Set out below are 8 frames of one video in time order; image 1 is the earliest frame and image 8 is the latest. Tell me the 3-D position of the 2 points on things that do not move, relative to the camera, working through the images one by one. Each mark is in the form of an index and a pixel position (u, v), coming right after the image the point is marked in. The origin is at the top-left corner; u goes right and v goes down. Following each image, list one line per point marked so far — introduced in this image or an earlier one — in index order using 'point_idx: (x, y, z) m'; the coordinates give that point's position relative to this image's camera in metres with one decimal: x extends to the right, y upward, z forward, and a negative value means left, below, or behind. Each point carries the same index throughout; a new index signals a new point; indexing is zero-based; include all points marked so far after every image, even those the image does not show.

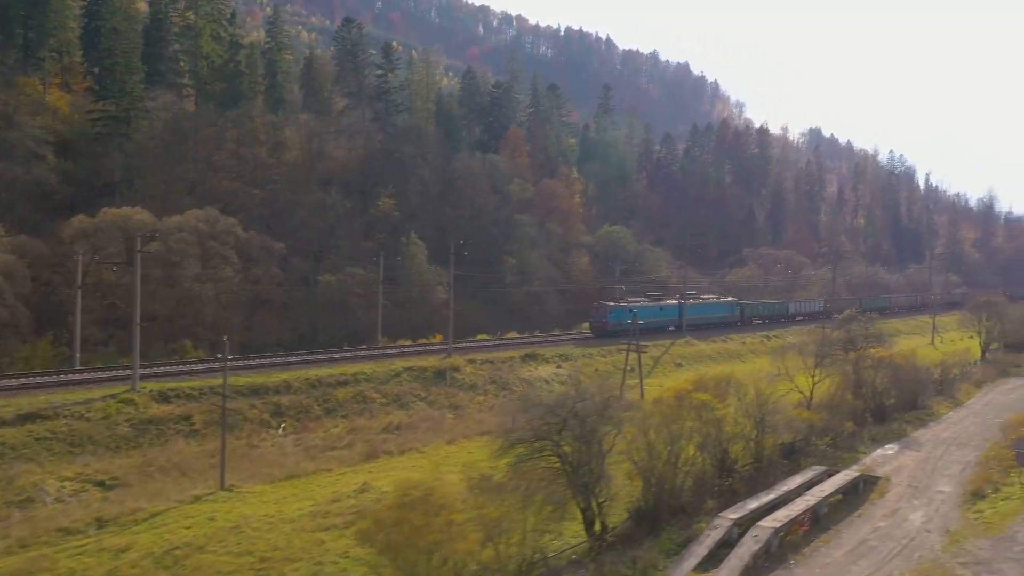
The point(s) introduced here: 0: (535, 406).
0: (+0.5, -2.4, +16.0) m
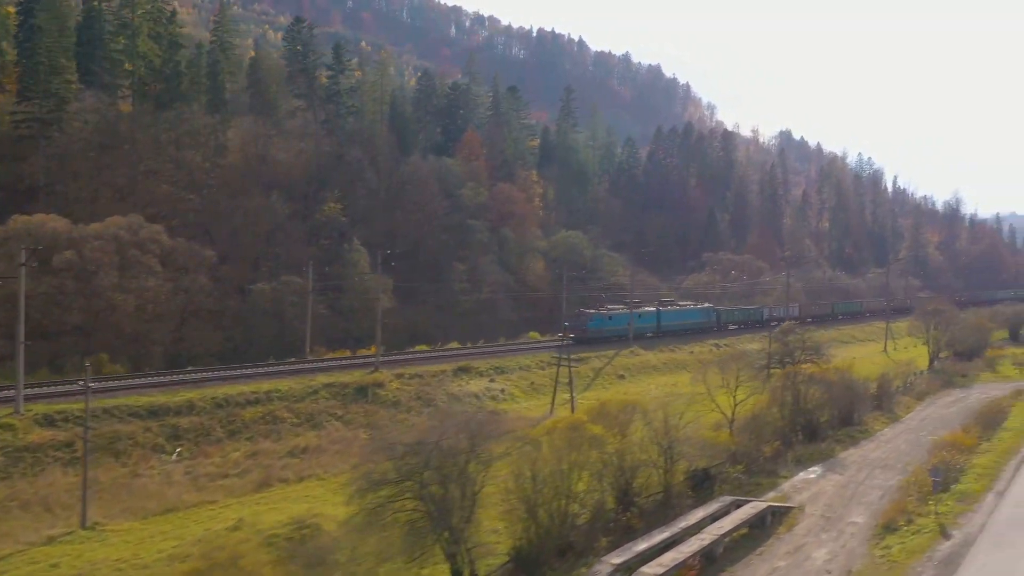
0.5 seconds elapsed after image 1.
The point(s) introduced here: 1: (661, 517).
0: (-2.1, -2.9, +14.6) m
1: (+3.7, -5.7, +19.4) m
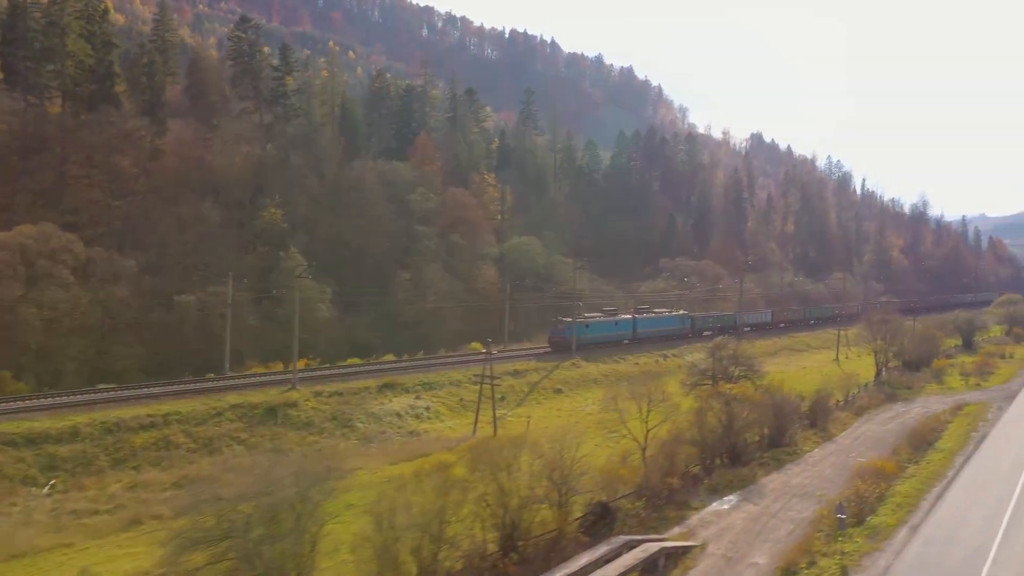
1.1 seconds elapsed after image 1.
0: (-4.8, -3.5, +13.1) m
1: (+0.9, -6.2, +18.1) m
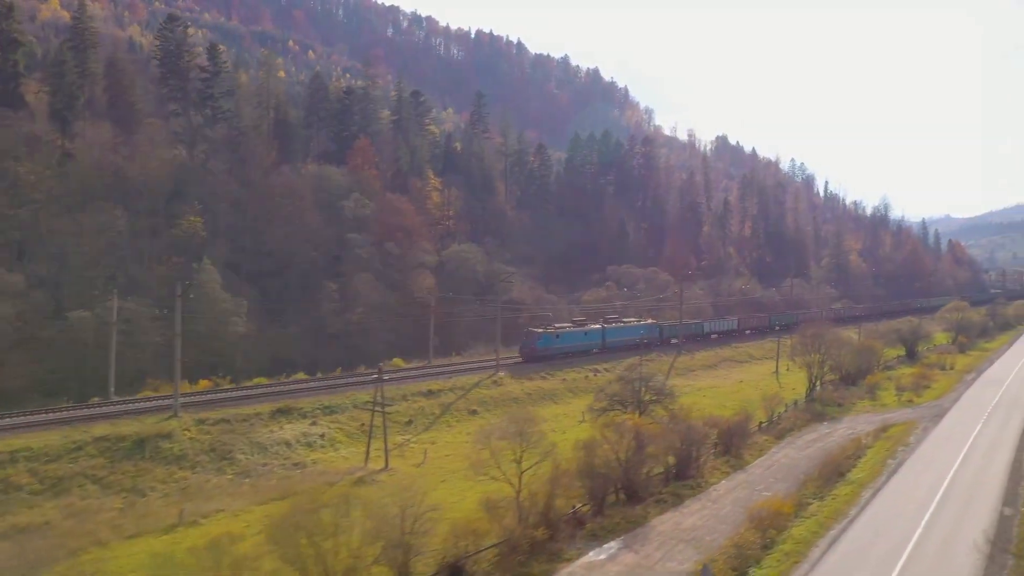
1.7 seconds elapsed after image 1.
0: (-8.1, -4.2, +10.9) m
1: (-2.6, -7.0, +16.0) m
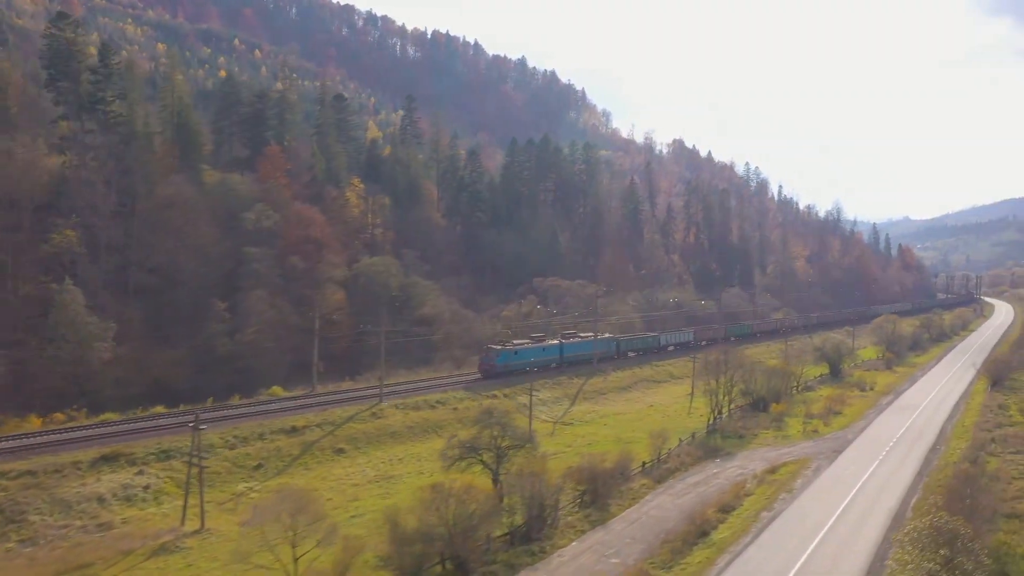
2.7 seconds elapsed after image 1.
0: (-12.9, -5.5, +7.4) m
1: (-7.6, -8.2, +12.8) m
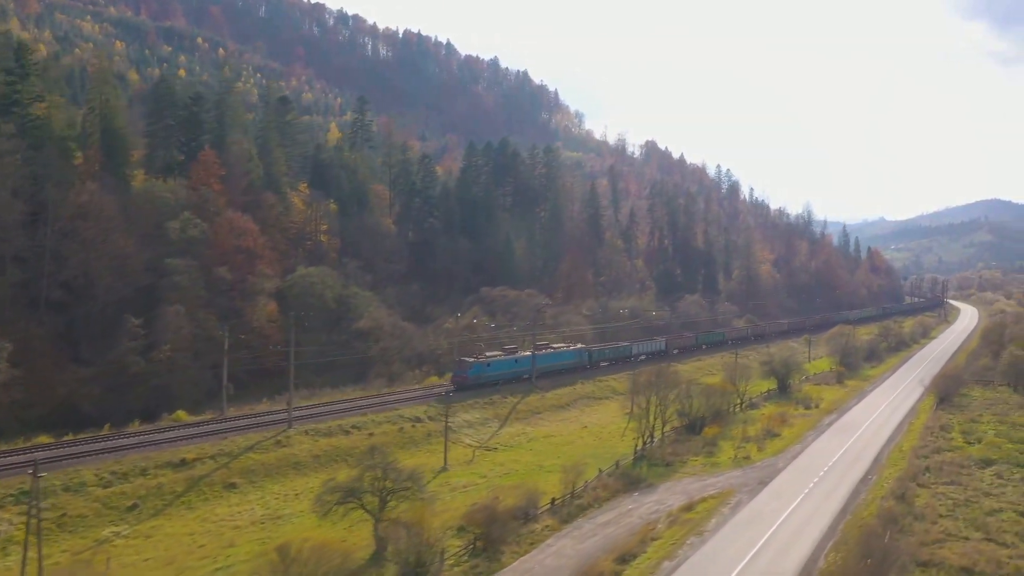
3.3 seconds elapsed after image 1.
0: (-16.2, -6.4, +4.8) m
1: (-11.0, -9.2, +10.3) m
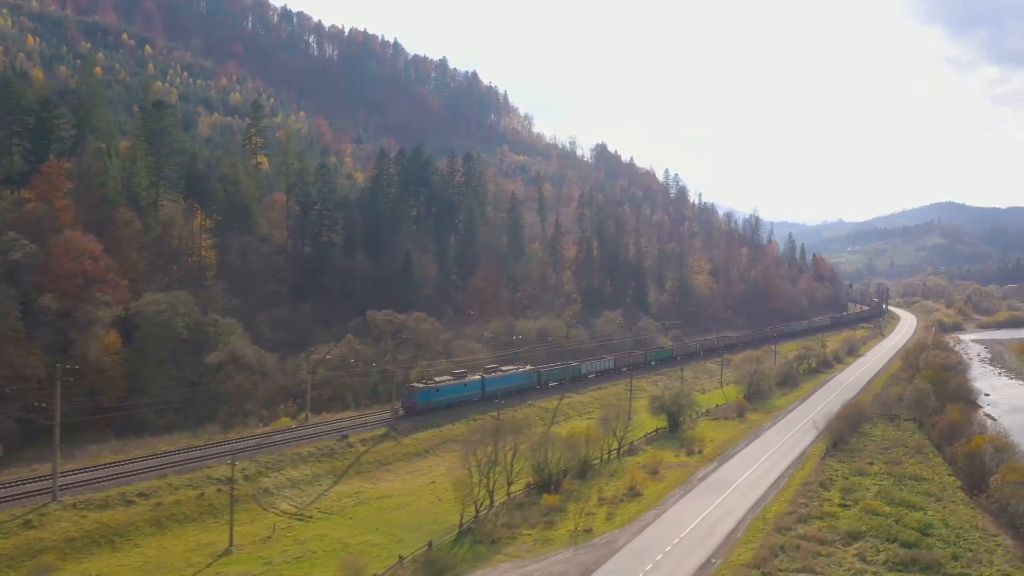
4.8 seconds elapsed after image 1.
0: (-23.0, -8.4, -1.3) m
1: (-18.1, -11.2, +4.4) m
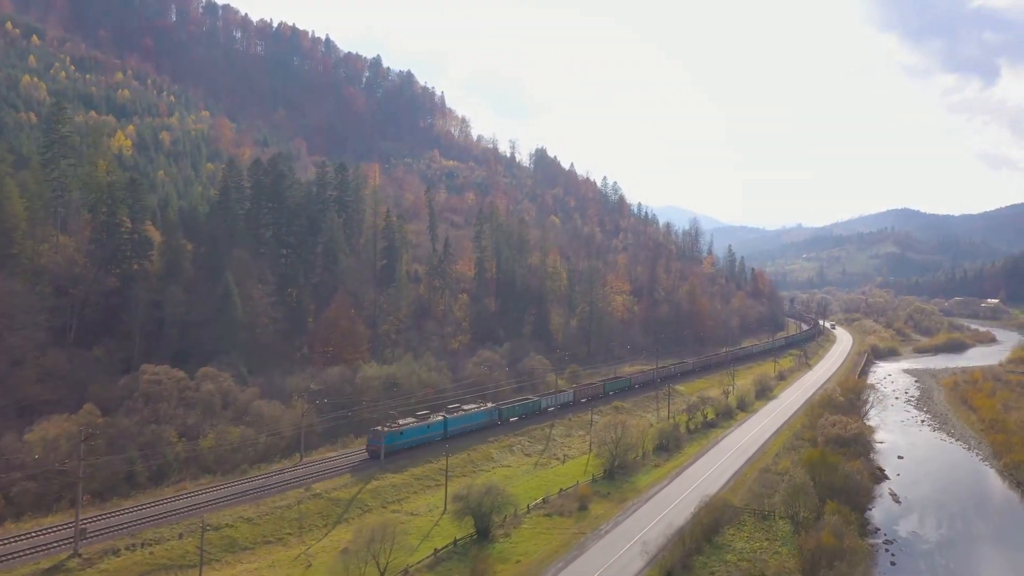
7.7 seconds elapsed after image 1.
0: (-33.3, -11.7, -14.9) m
1: (-28.7, -14.5, -9.0) m
